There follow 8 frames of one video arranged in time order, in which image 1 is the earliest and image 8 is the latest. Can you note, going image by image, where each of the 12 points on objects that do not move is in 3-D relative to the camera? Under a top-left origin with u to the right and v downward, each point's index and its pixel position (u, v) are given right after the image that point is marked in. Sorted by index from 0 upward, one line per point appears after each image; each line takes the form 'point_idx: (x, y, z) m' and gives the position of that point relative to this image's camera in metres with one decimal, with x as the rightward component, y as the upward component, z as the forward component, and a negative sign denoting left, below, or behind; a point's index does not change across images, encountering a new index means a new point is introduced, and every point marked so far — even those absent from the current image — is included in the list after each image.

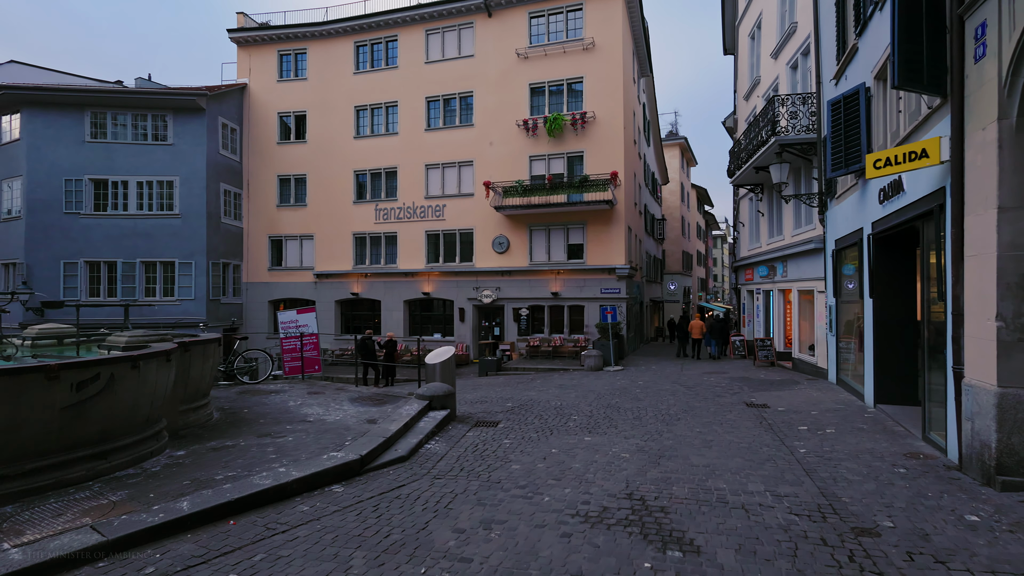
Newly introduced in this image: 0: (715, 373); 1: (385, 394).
0: (+6.6, -2.8, +17.1) m
1: (-2.4, -2.0, +9.9) m
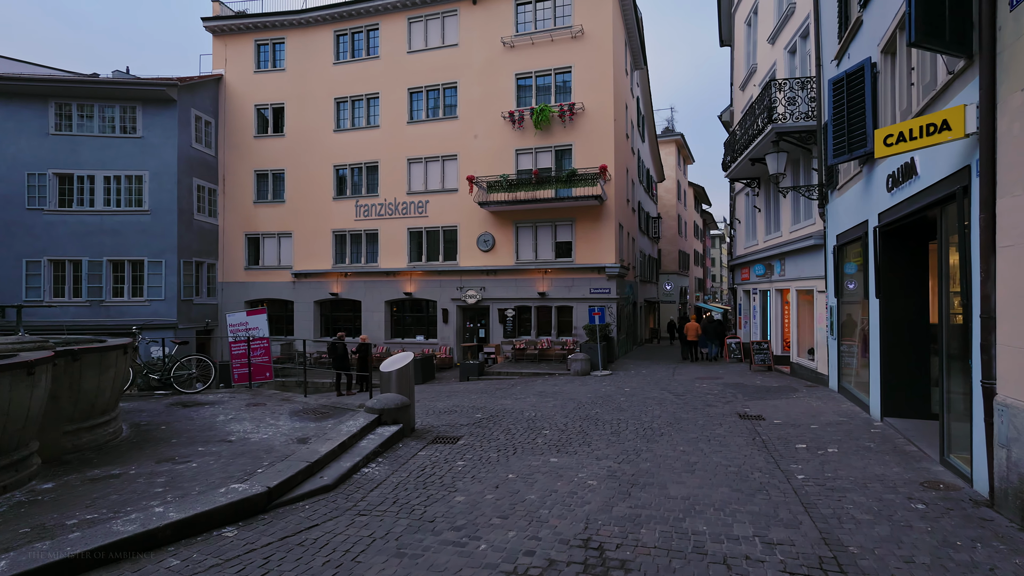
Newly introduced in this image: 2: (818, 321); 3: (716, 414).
0: (+6.0, -2.7, +16.1) m
1: (-3.0, -2.0, +8.8) m
2: (+8.0, -0.9, +13.7) m
3: (+4.0, -2.5, +10.3) m
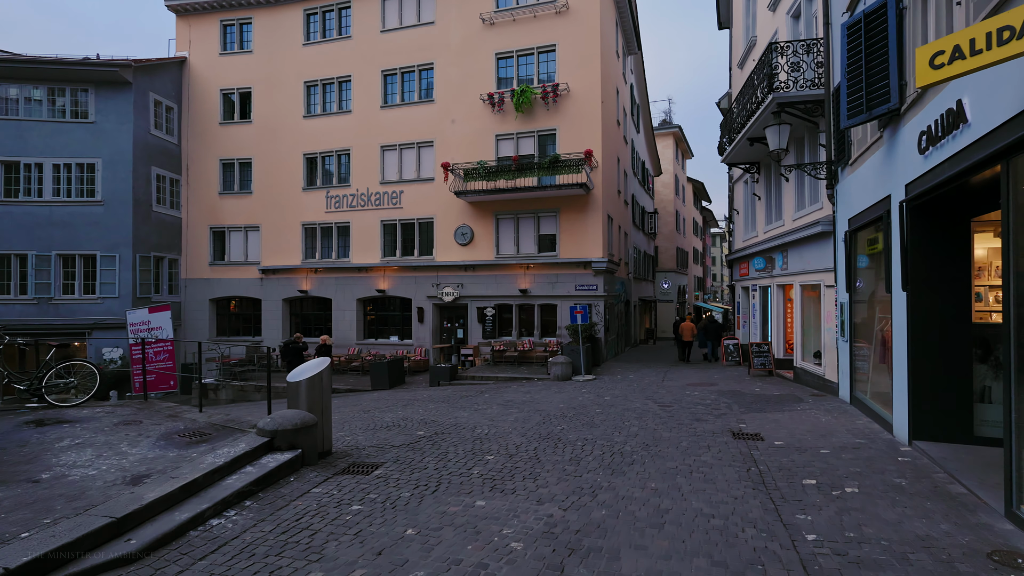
0: (+5.1, -2.6, +14.3) m
1: (-3.9, -1.9, +7.1) m
2: (+7.1, -0.7, +11.9) m
3: (+3.1, -2.3, +8.5) m
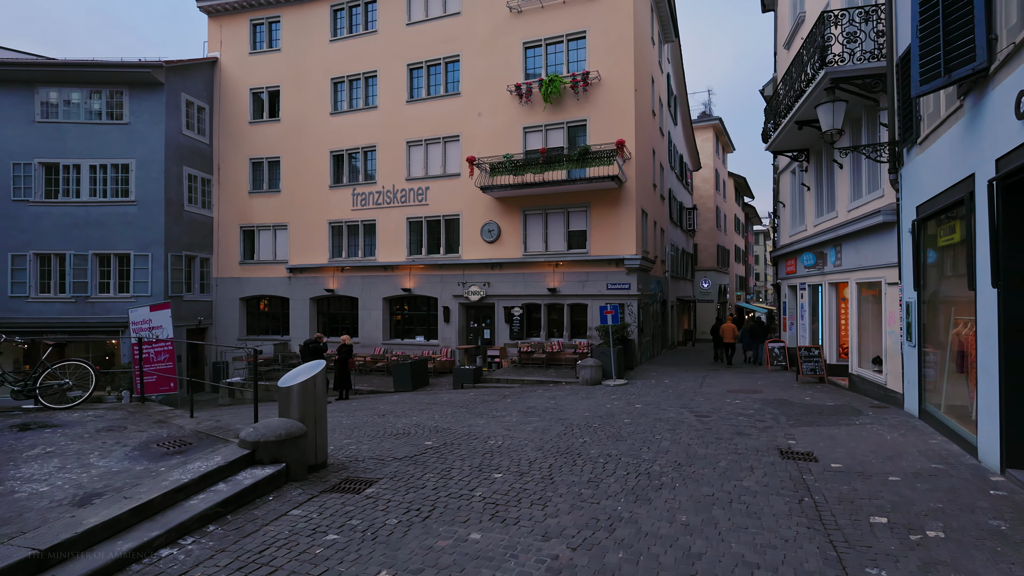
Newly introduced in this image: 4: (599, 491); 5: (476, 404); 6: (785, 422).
0: (+5.7, -2.6, +13.0) m
1: (-3.8, -1.8, +6.5) m
2: (+7.5, -0.7, +10.5) m
3: (+3.3, -2.3, +7.4) m
4: (+0.9, -2.2, +5.7) m
5: (-0.8, -2.8, +12.5) m
6: (+4.8, -2.4, +9.3) m
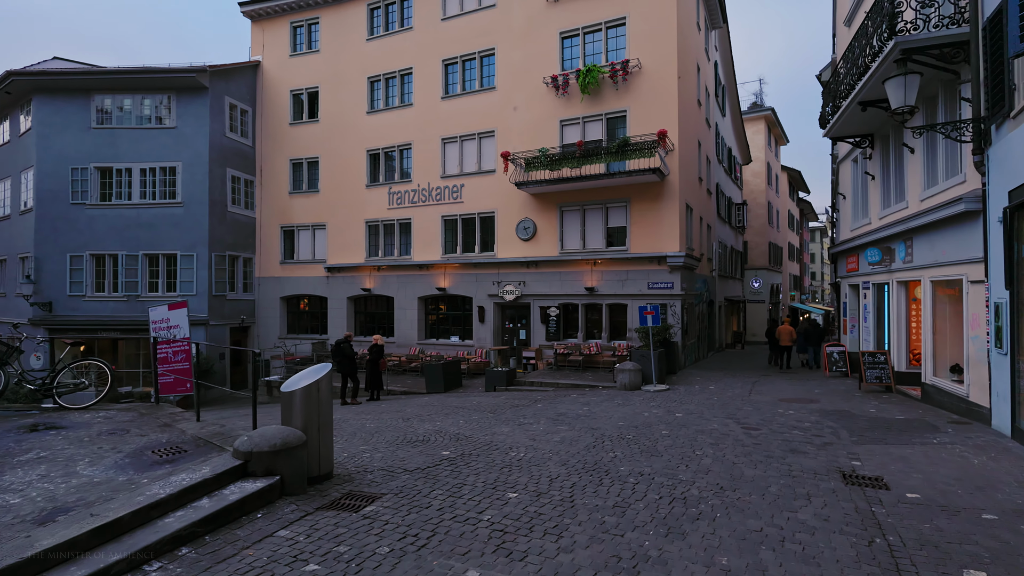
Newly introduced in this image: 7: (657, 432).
0: (+6.5, -2.5, +11.9) m
1: (-3.6, -1.8, +6.1) m
2: (+8.0, -0.7, +9.2) m
3: (+3.6, -2.3, +6.4) m
4: (+1.1, -2.2, +5.0) m
5: (-0.2, -2.7, +11.8) m
6: (+5.2, -2.4, +8.2) m
7: (+2.4, -2.4, +8.8) m
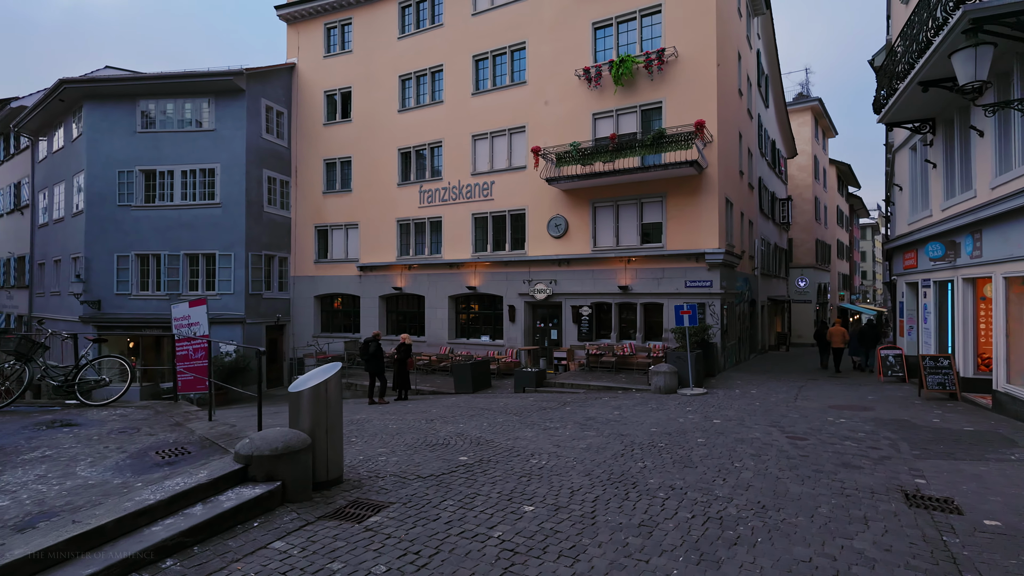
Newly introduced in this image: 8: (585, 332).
0: (+7.0, -2.5, +10.9) m
1: (-3.4, -1.7, +5.9) m
2: (+8.4, -0.6, +8.2) m
3: (+3.8, -2.2, +5.7) m
4: (+1.2, -2.1, +4.4) m
5: (+0.4, -2.7, +11.4) m
6: (+5.6, -2.3, +7.4) m
7: (+2.8, -2.4, +8.2) m
8: (+2.7, -1.6, +19.5) m
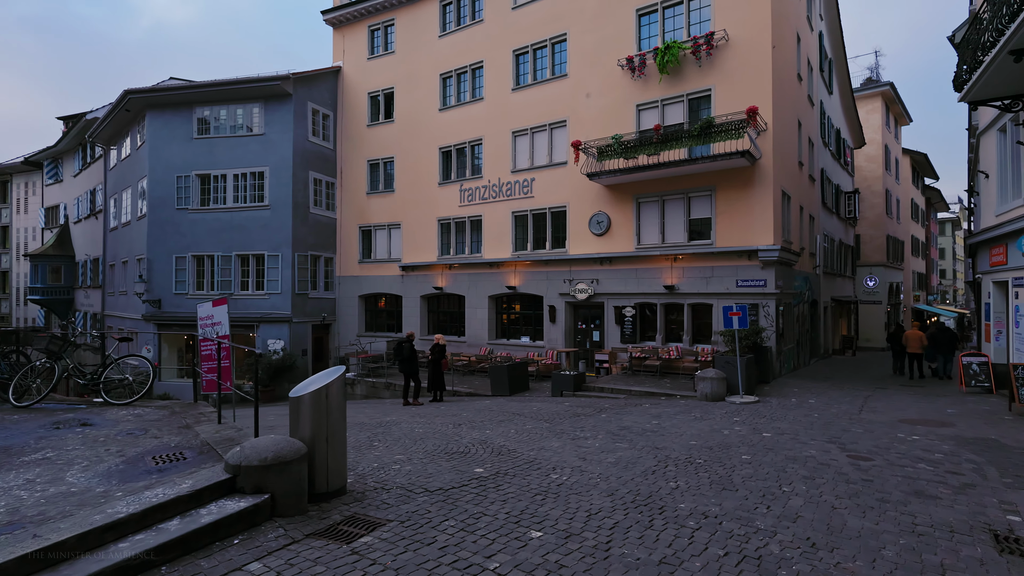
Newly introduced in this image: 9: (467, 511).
0: (+7.6, -2.5, +9.7) m
1: (-3.3, -1.7, +5.7) m
2: (+8.7, -0.6, +6.8) m
3: (+3.8, -2.2, +4.8) m
4: (+1.1, -2.1, +3.7) m
5: (+1.1, -2.7, +10.7) m
6: (+5.8, -2.3, +6.3) m
7: (+3.1, -2.4, +7.3) m
8: (+4.1, -1.6, +18.6) m
9: (-0.4, -2.3, +5.3) m
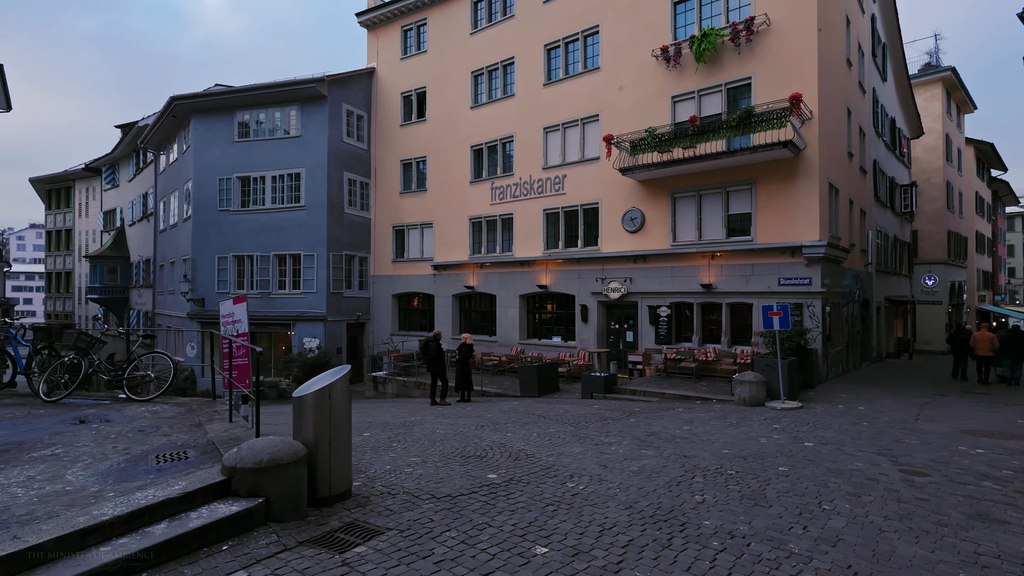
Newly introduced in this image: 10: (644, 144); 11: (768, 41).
0: (+8.0, -2.4, +8.7) m
1: (-3.1, -1.7, +5.5) m
2: (+8.9, -0.6, +5.8) m
3: (+3.9, -2.2, +4.2) m
4: (+1.1, -2.1, +3.3) m
5: (+1.5, -2.6, +10.3) m
6: (+5.9, -2.3, +5.5) m
7: (+3.4, -2.3, +6.7) m
8: (+5.2, -1.6, +18.0) m
9: (-0.4, -2.2, +5.0) m
10: (+4.4, +4.7, +17.4) m
11: (+7.9, +7.6, +16.1) m
